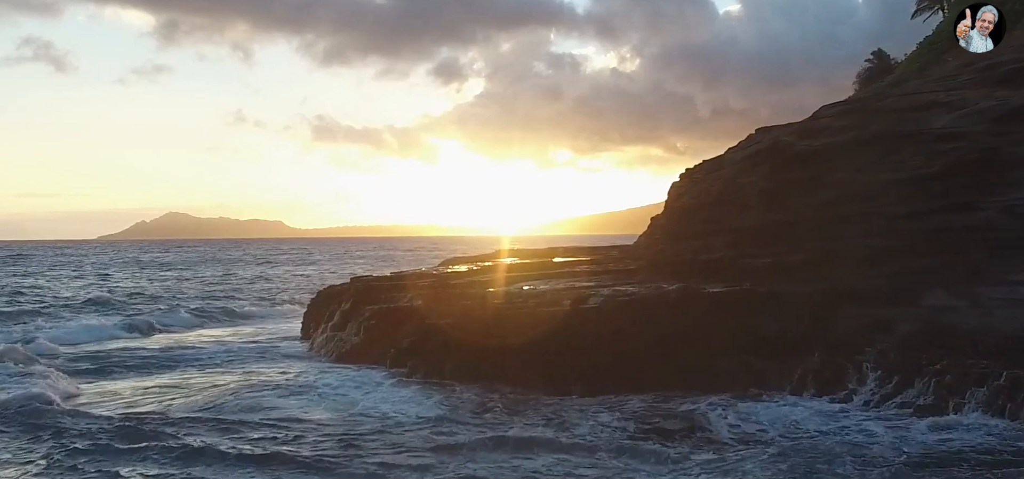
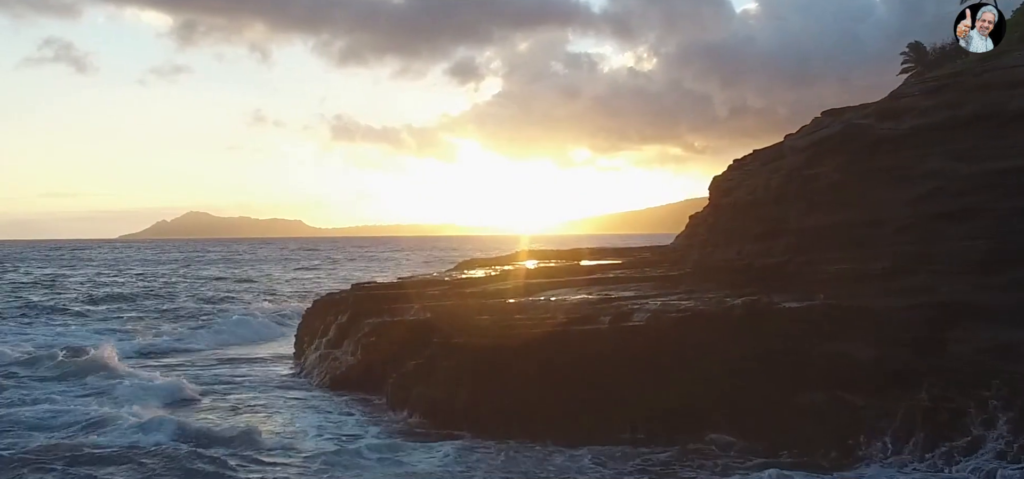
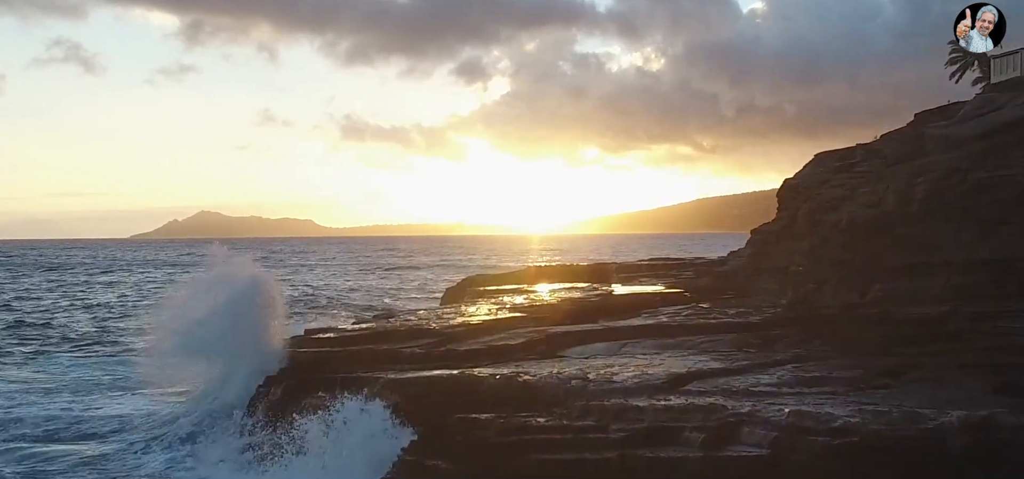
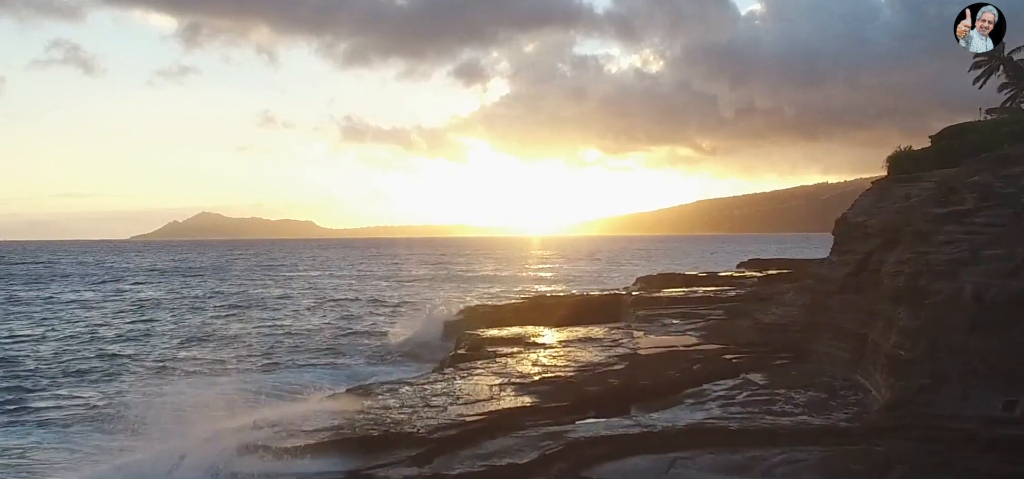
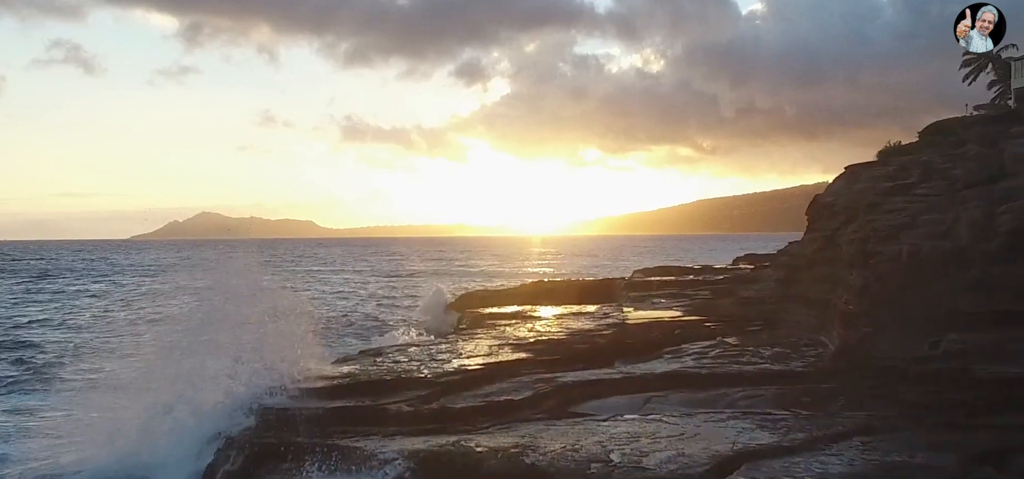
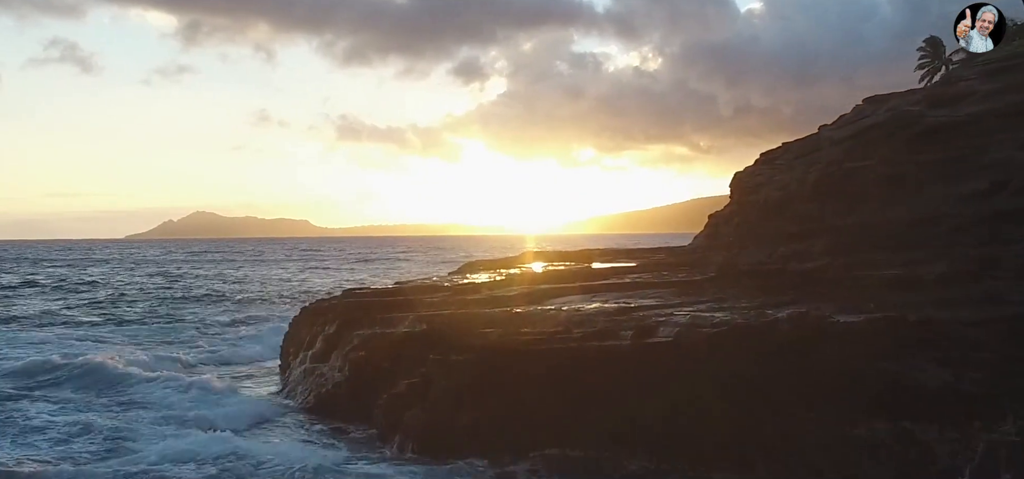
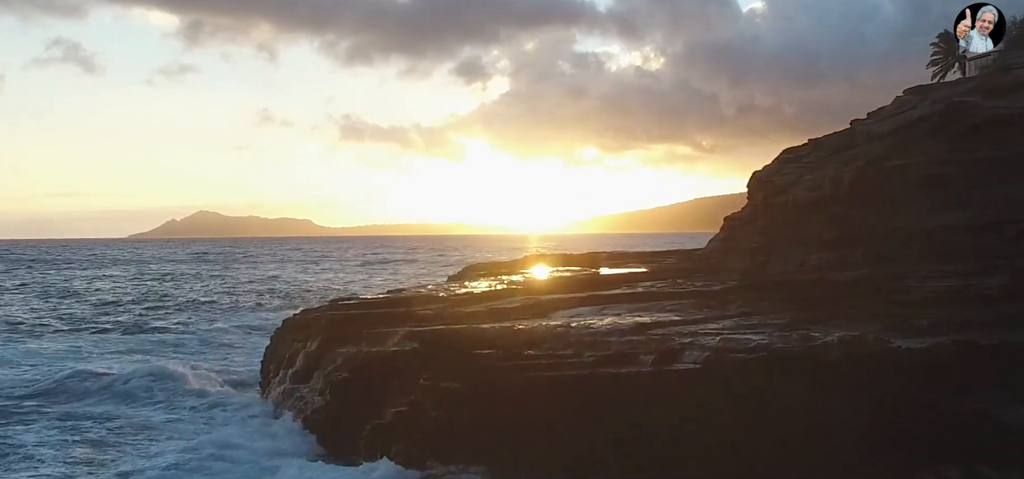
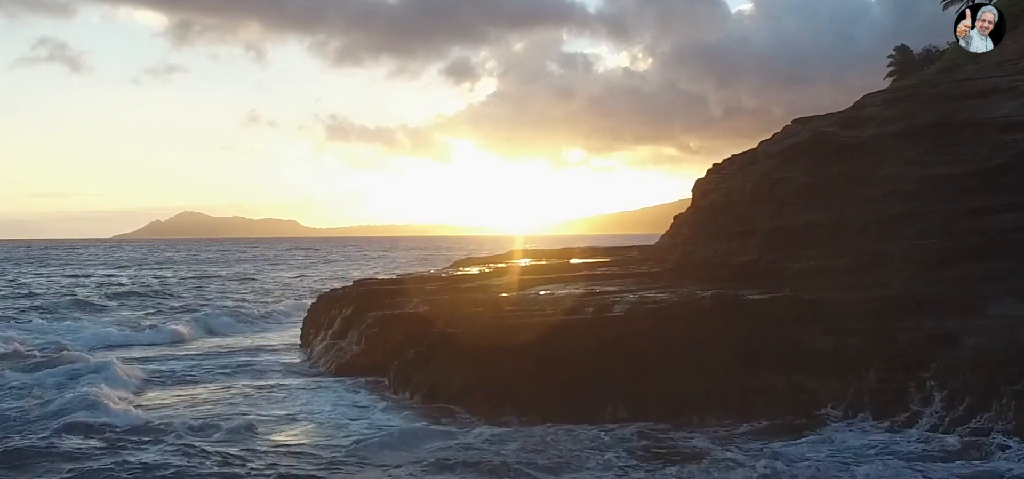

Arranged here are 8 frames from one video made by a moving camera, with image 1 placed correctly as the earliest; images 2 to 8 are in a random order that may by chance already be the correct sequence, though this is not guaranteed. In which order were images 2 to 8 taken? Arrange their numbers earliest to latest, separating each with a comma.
8, 2, 6, 7, 3, 5, 4
